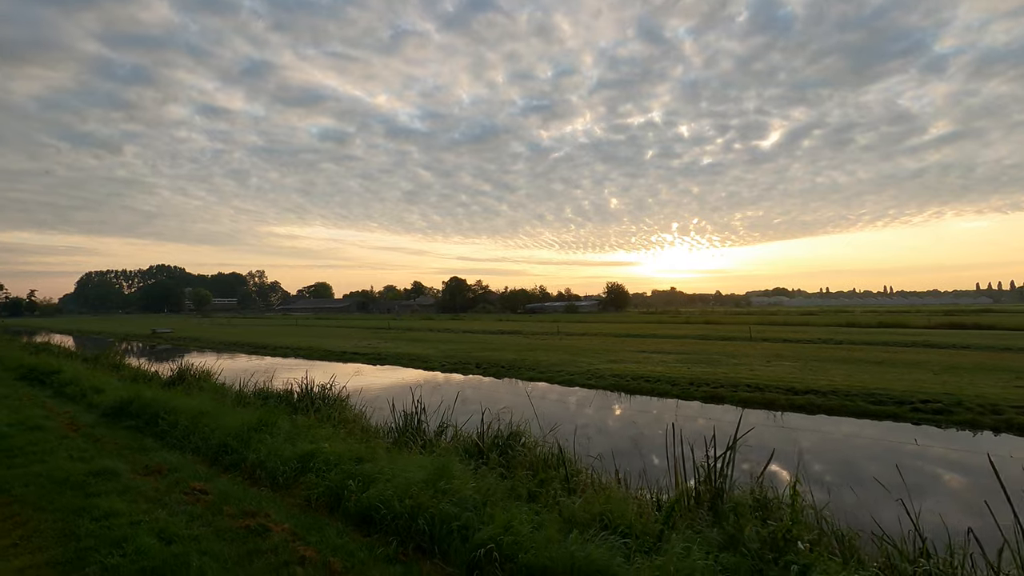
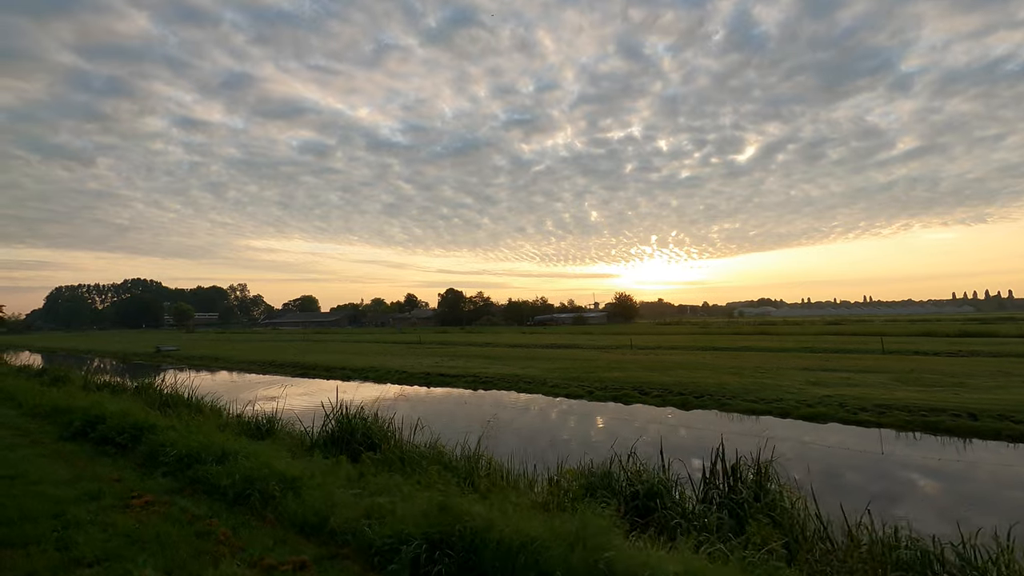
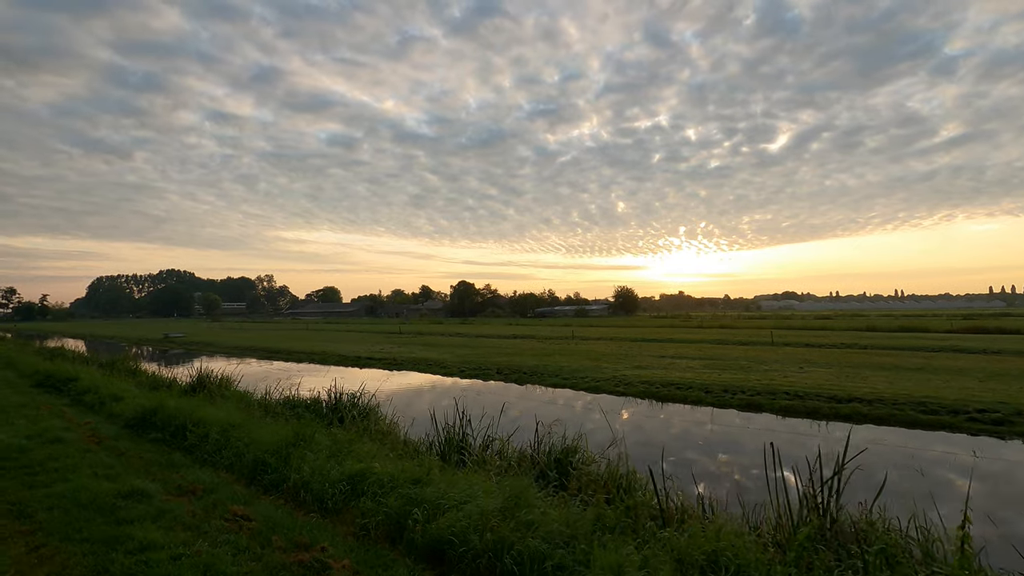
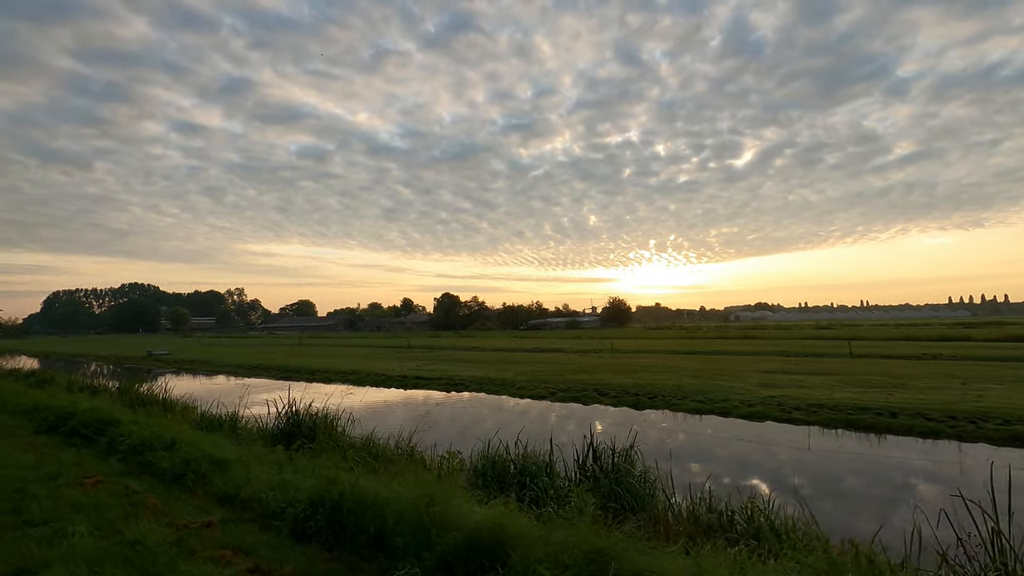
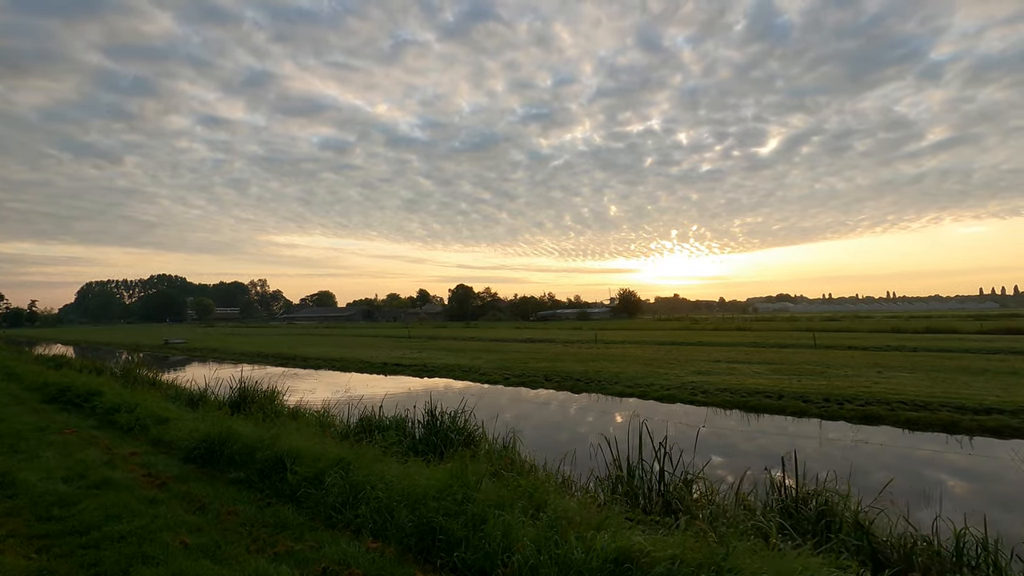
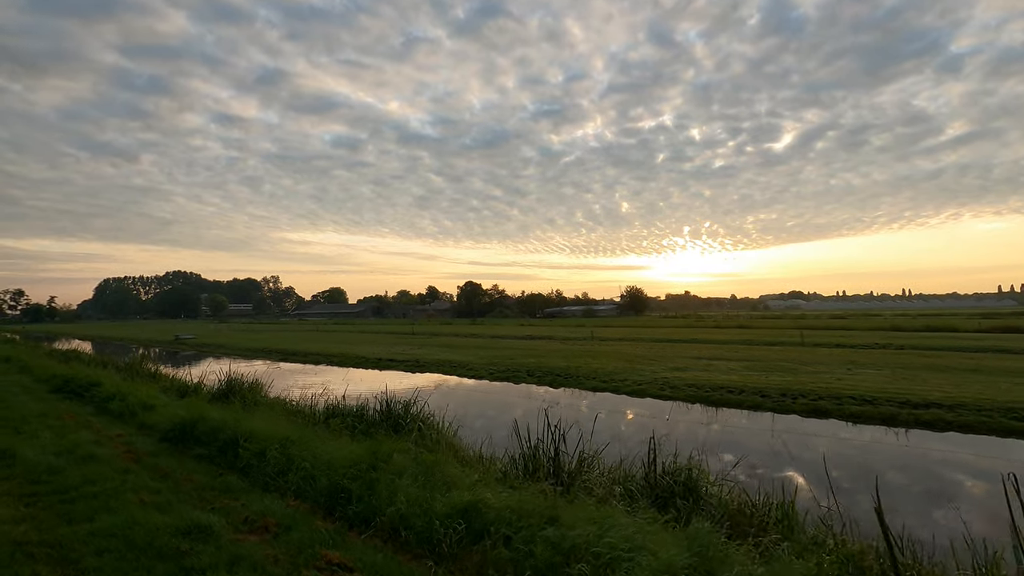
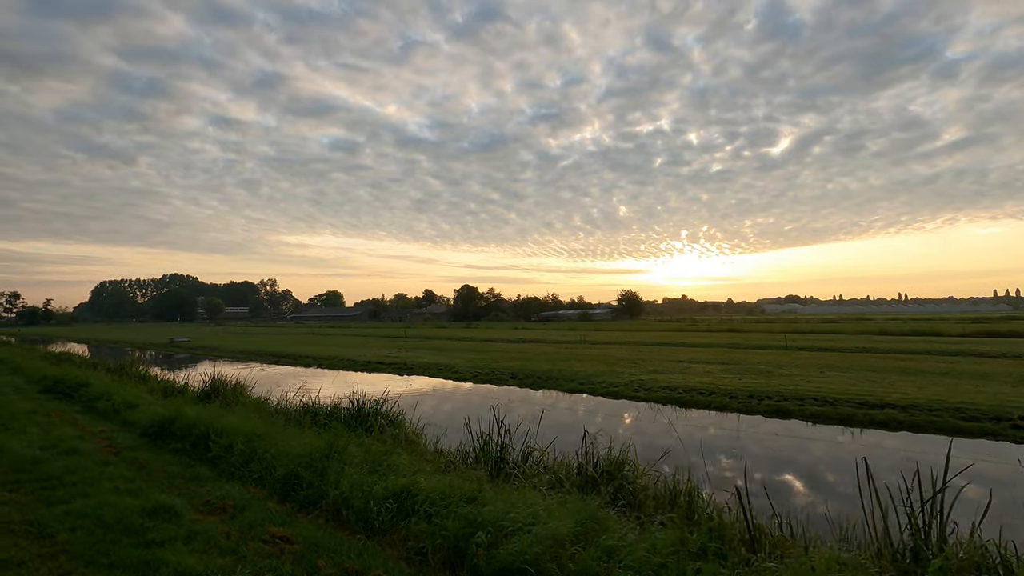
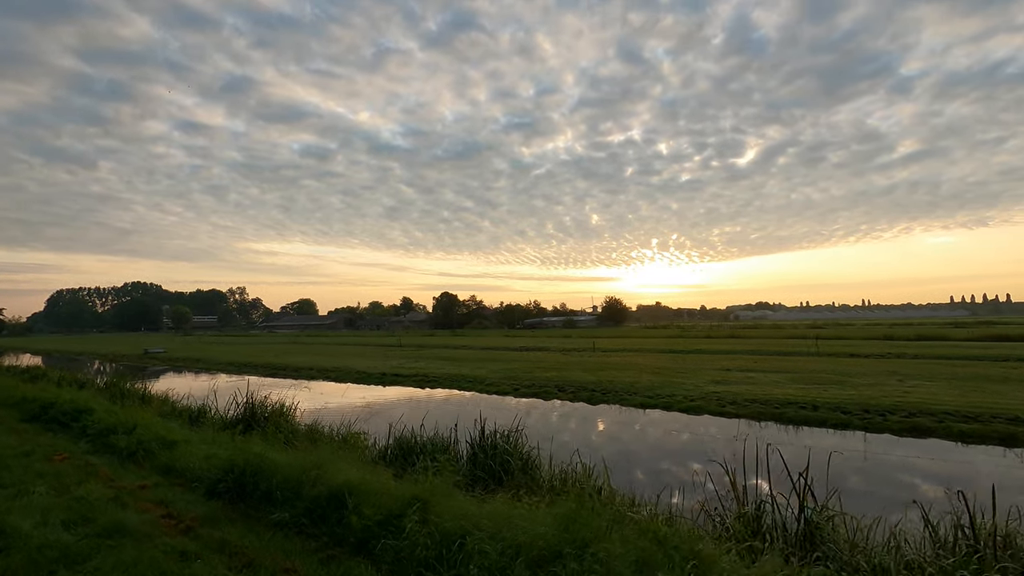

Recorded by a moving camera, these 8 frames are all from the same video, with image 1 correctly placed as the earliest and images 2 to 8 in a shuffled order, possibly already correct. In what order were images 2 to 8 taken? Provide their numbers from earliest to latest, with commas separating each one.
3, 7, 6, 5, 8, 4, 2
